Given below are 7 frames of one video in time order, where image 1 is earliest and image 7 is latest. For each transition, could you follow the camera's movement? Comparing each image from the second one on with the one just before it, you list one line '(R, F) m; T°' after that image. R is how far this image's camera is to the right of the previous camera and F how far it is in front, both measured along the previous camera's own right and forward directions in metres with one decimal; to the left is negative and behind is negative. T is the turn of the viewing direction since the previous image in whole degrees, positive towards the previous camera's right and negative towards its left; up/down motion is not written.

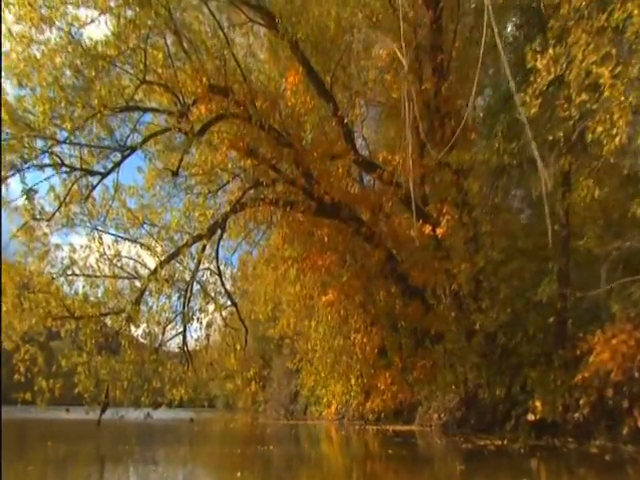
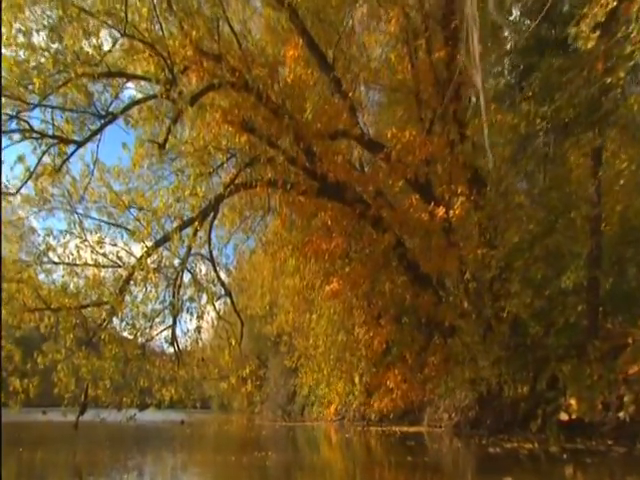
(-0.2, +1.0) m; +1°
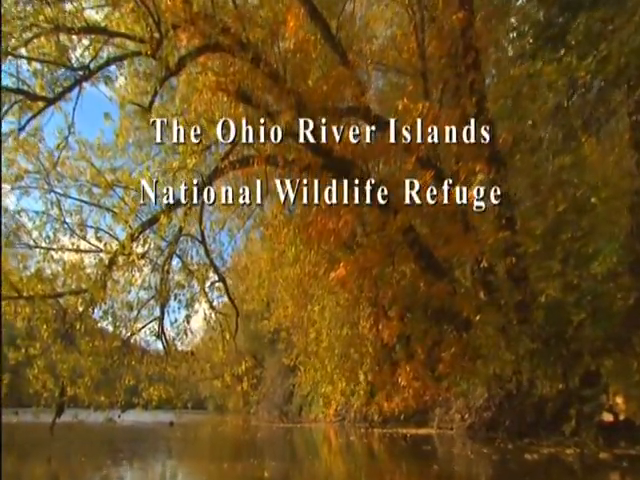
(-0.2, +1.0) m; +1°
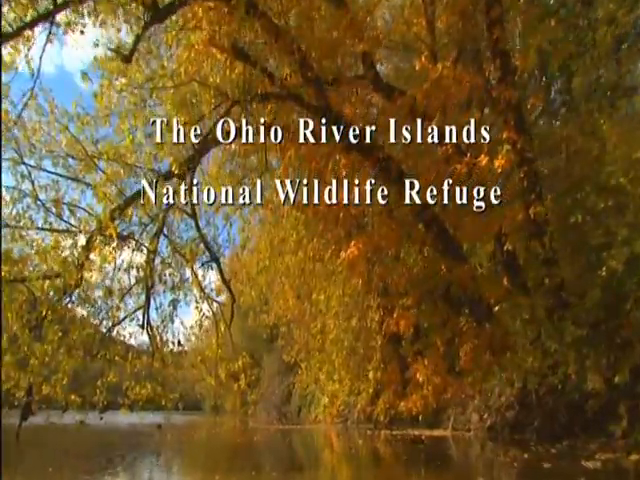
(-0.2, +1.0) m; 0°
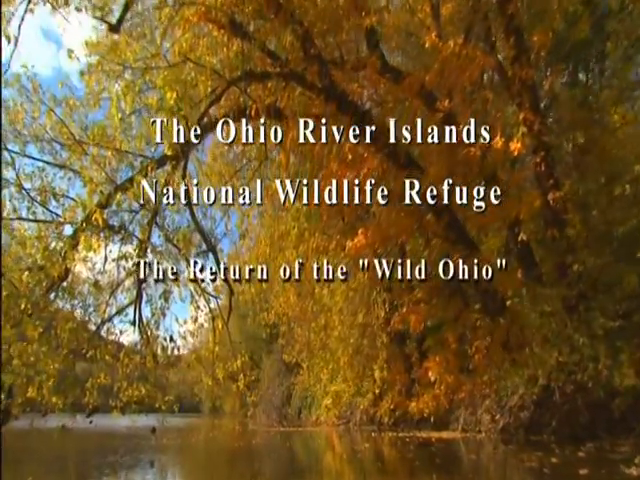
(-0.1, +0.5) m; 0°
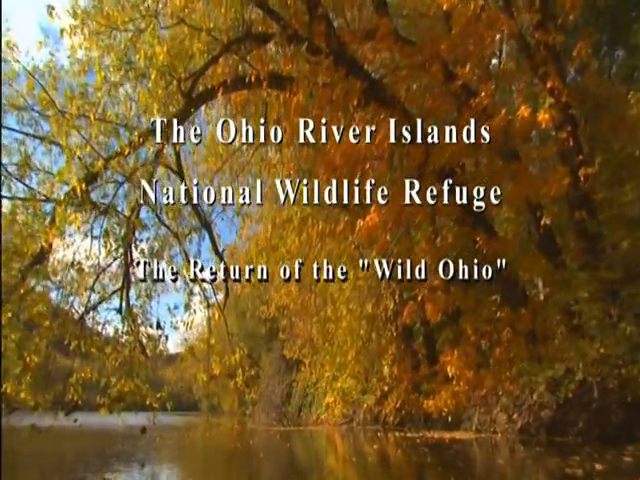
(-0.1, +0.7) m; 0°
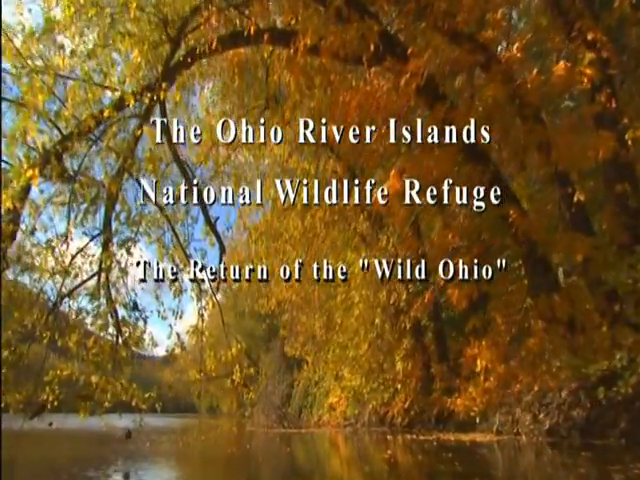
(-0.1, +0.9) m; 0°
